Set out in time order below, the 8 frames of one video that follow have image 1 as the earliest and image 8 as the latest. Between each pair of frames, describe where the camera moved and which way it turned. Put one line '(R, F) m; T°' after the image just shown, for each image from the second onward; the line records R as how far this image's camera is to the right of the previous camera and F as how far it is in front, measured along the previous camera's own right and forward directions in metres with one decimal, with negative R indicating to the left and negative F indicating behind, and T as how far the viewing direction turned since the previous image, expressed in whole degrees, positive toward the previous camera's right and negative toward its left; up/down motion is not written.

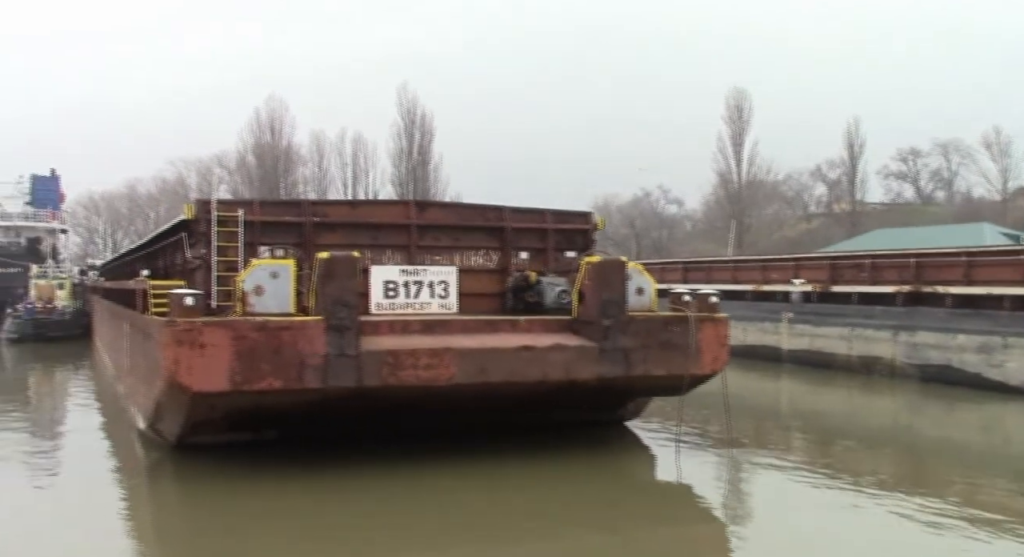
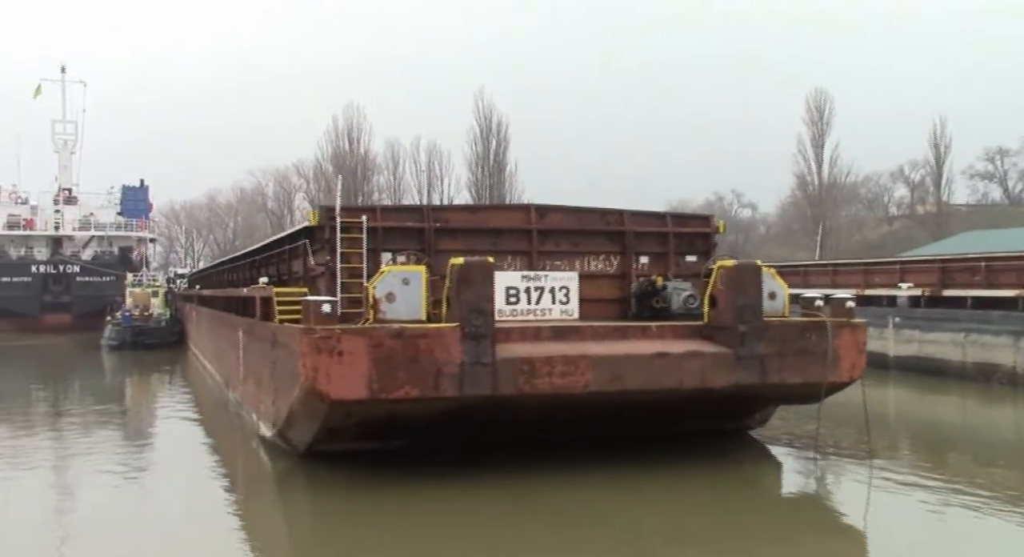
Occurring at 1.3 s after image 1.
(-0.7, +0.2) m; -4°
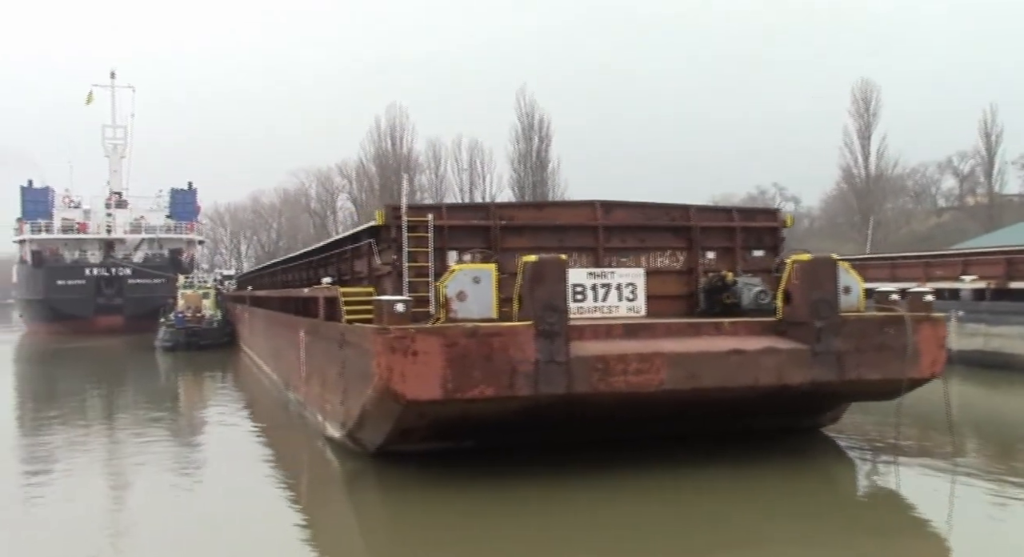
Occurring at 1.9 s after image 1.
(-0.3, +0.1) m; -2°
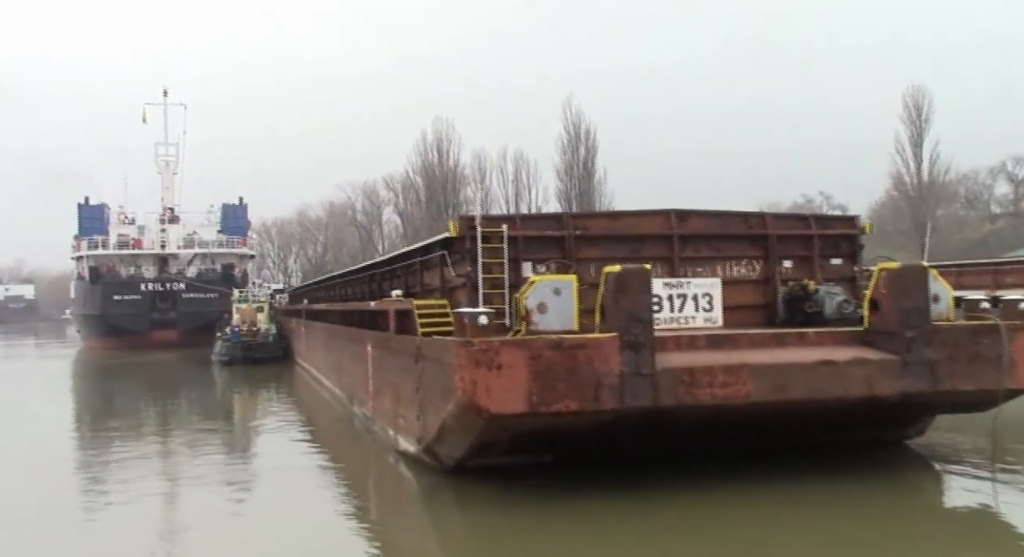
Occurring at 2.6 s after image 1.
(-0.4, +0.1) m; -3°
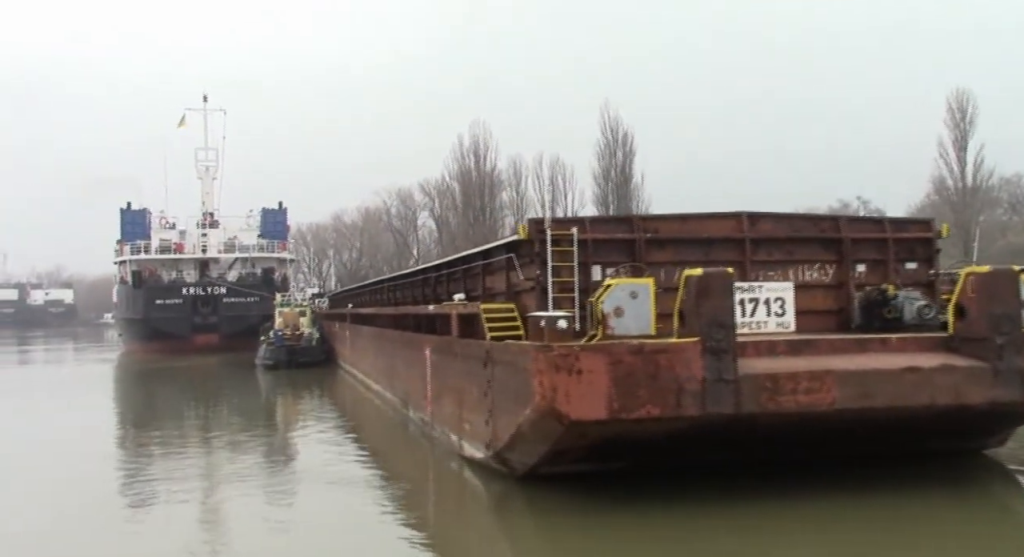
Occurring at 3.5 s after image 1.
(-0.4, +0.1) m; -2°
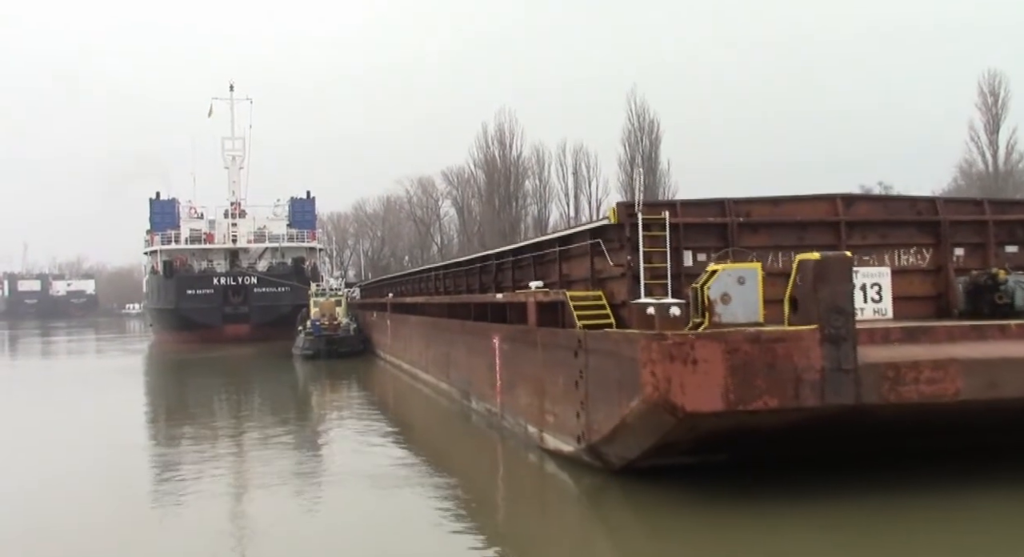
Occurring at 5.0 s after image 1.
(-0.7, +0.3) m; -1°
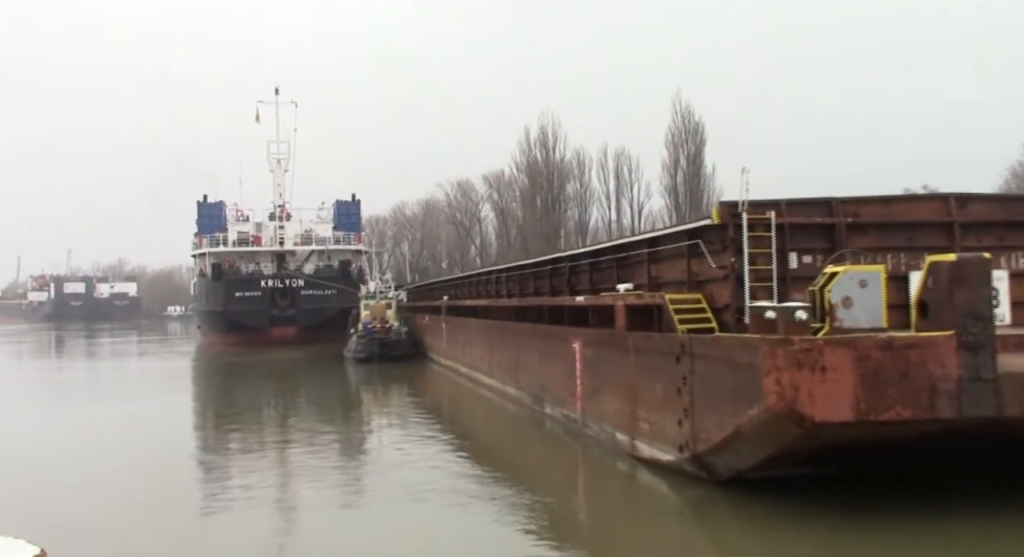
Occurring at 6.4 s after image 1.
(-0.6, +0.3) m; -2°
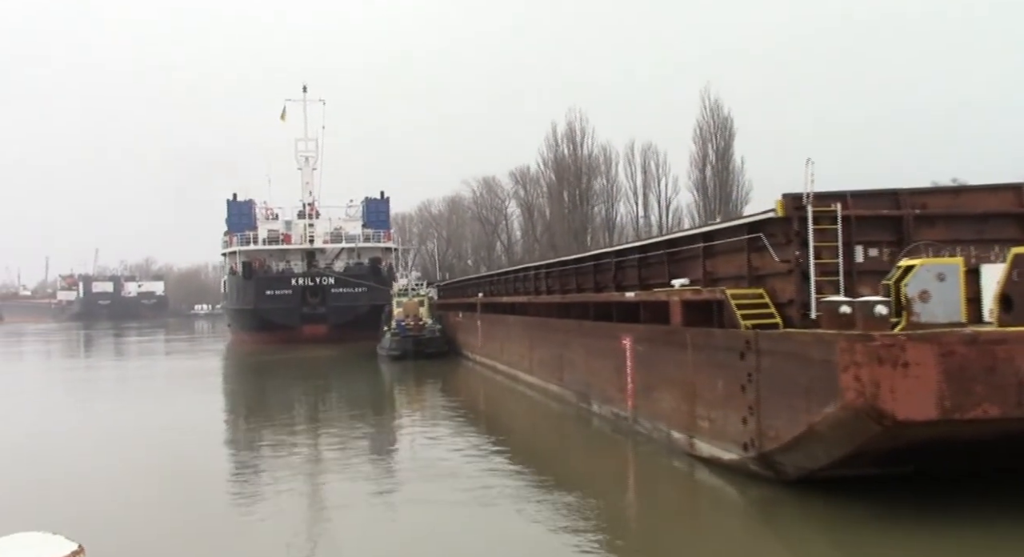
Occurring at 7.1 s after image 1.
(-0.3, +0.2) m; -1°
